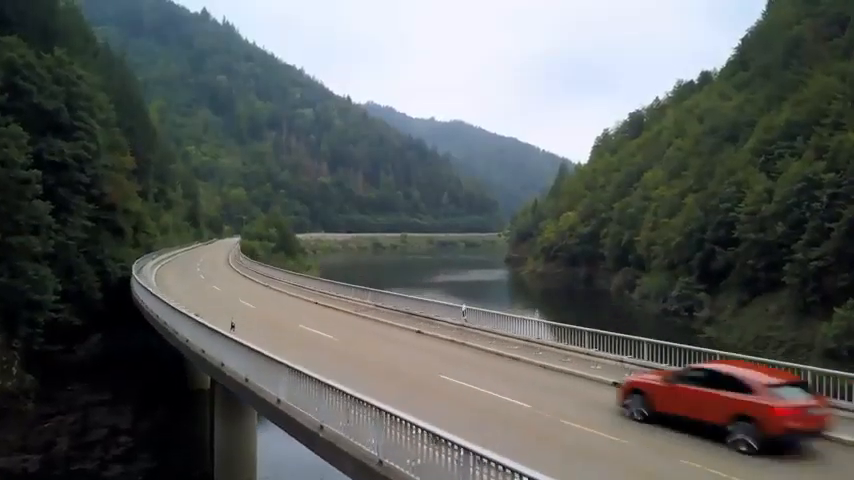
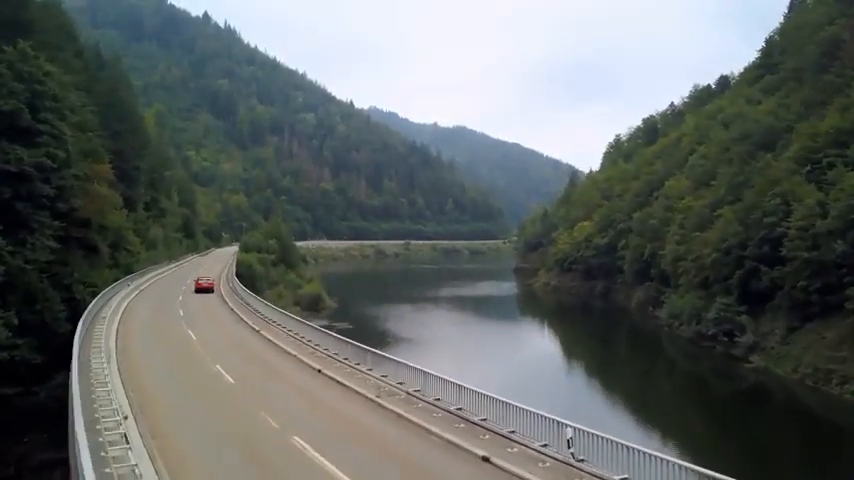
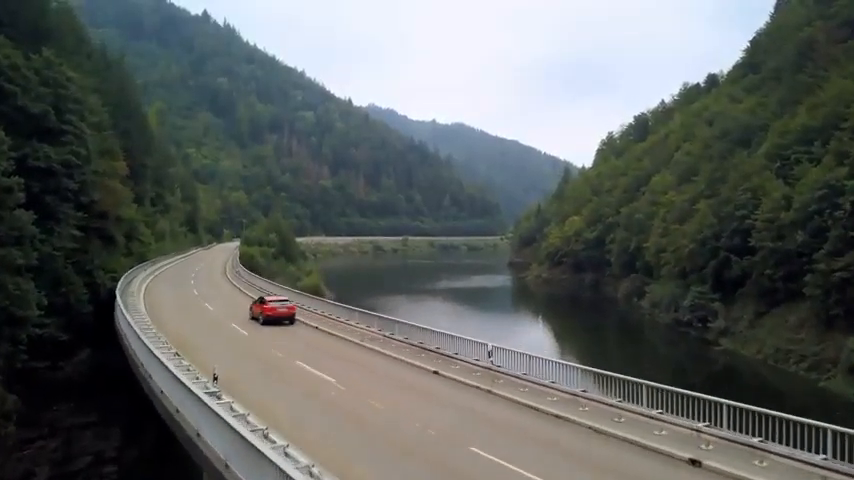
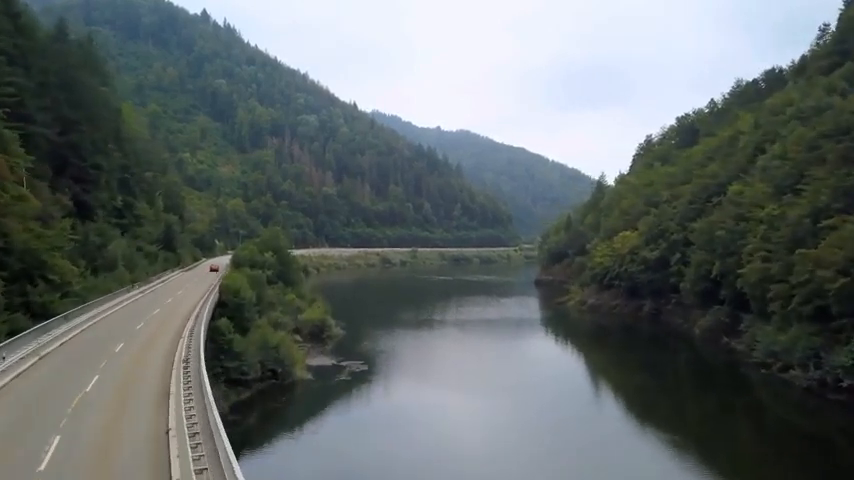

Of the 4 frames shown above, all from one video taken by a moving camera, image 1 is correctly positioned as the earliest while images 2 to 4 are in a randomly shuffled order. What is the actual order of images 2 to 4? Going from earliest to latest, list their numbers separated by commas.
3, 2, 4
